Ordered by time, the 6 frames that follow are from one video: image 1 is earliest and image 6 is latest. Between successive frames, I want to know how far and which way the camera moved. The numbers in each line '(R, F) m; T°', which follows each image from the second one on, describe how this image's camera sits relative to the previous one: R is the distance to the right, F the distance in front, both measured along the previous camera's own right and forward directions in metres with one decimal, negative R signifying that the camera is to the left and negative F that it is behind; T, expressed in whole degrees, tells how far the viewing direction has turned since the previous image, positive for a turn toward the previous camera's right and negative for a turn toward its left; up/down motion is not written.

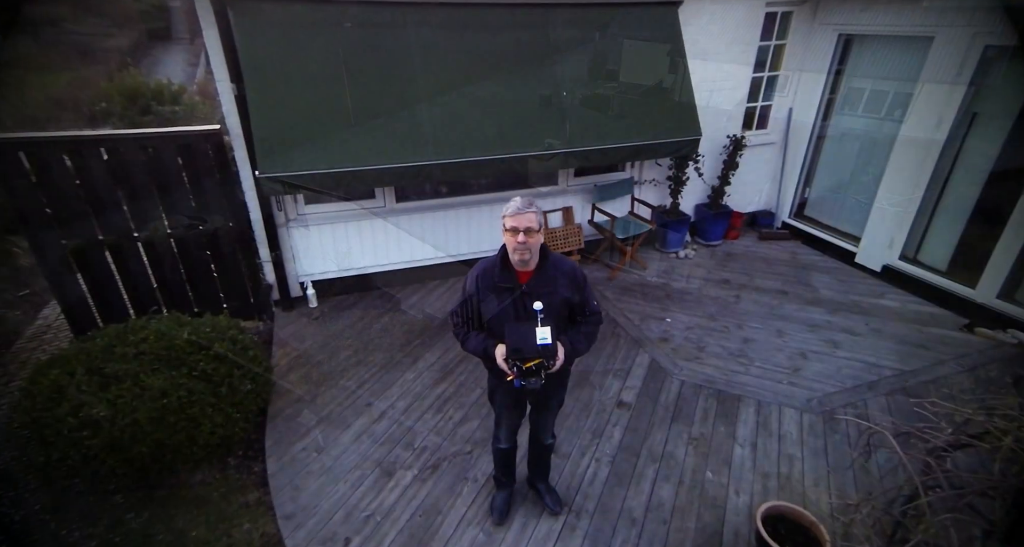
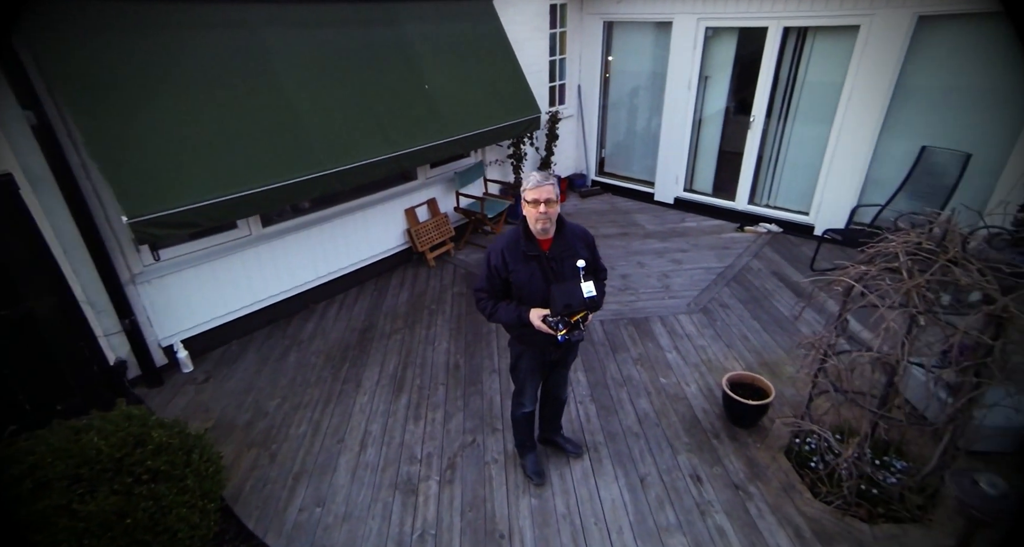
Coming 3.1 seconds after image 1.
(-1.2, +0.1) m; +25°
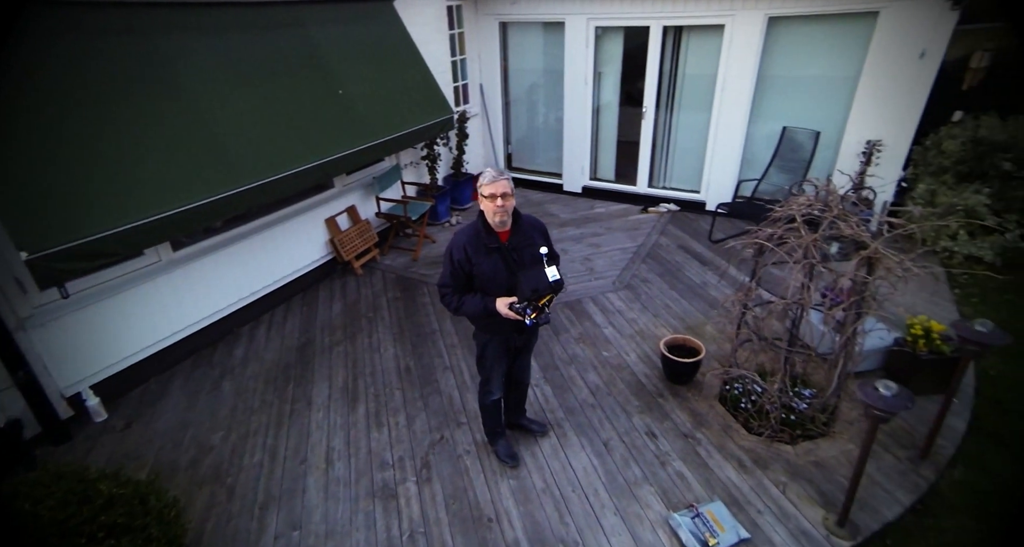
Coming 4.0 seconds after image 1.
(-0.3, -0.1) m; +11°
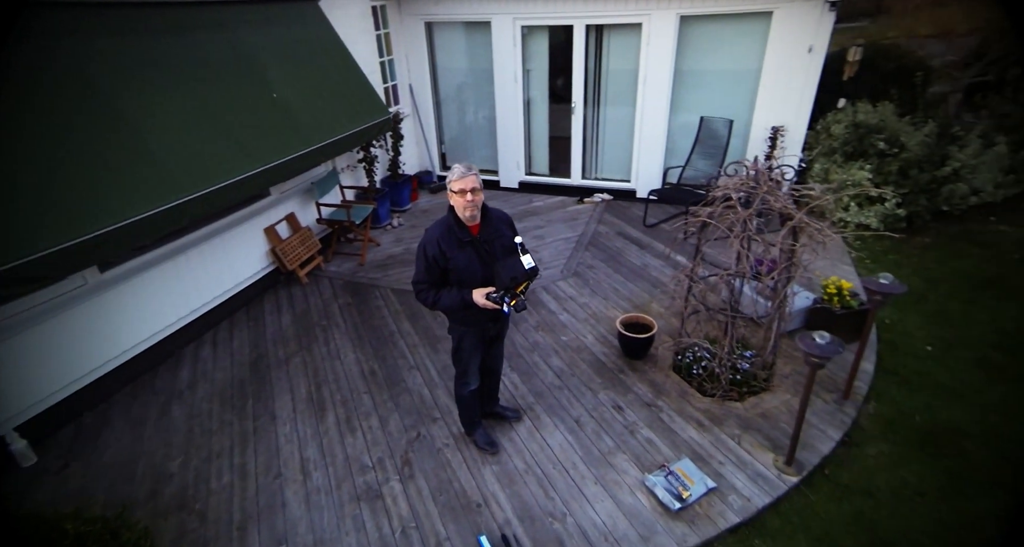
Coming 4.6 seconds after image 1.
(-0.3, -0.1) m; +8°
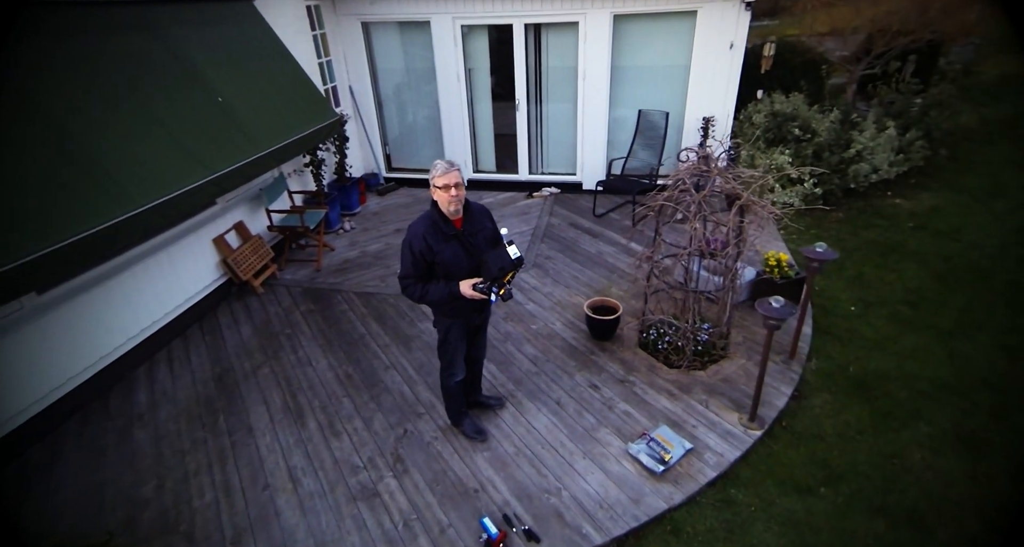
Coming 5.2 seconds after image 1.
(-0.3, -0.1) m; +7°
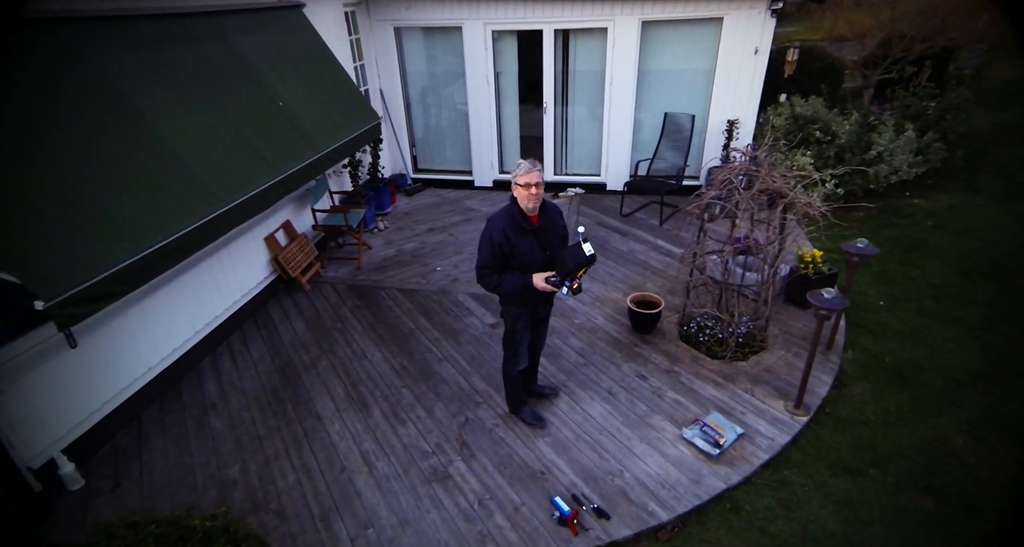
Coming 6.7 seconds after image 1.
(-0.4, -0.2) m; 0°
